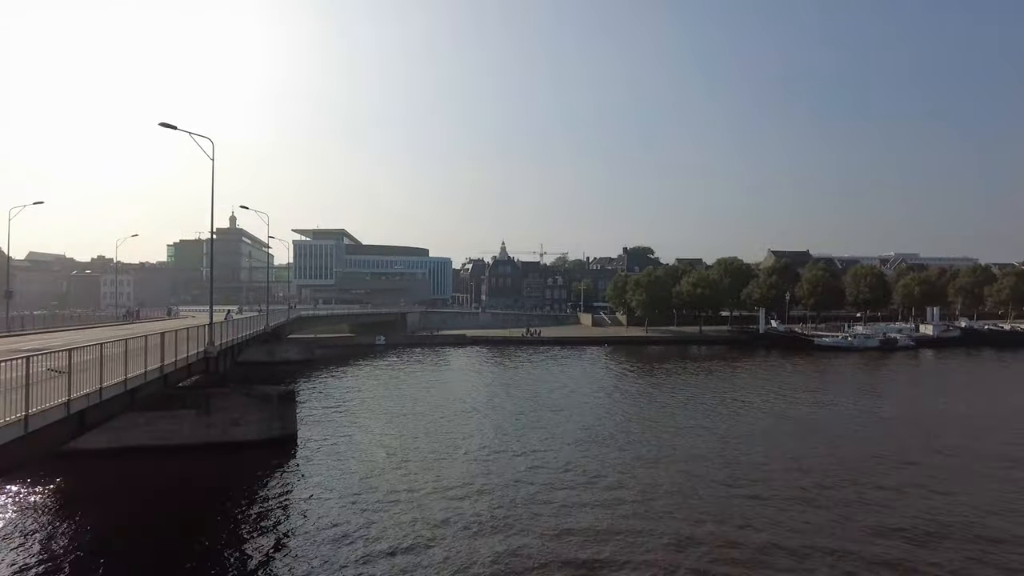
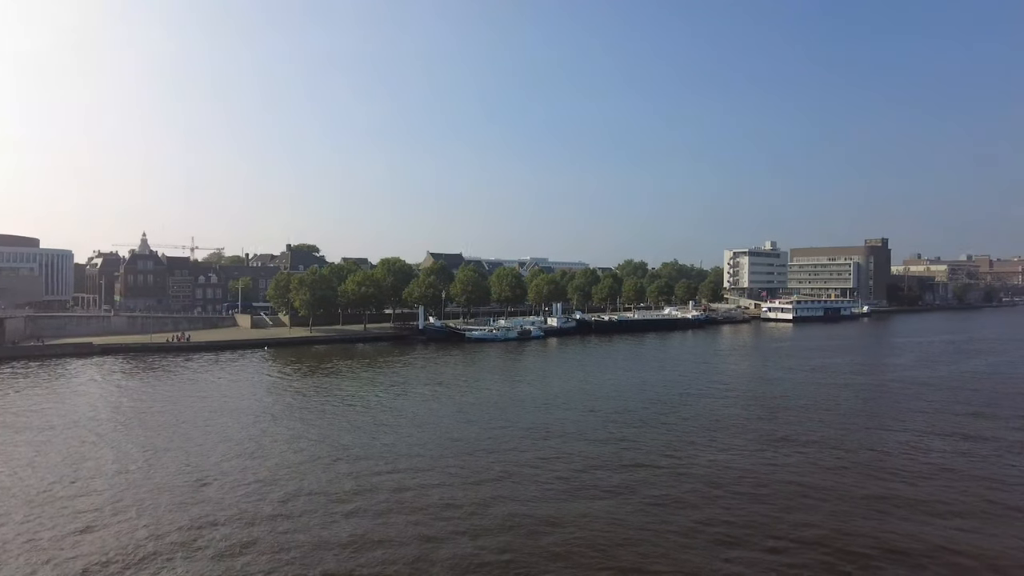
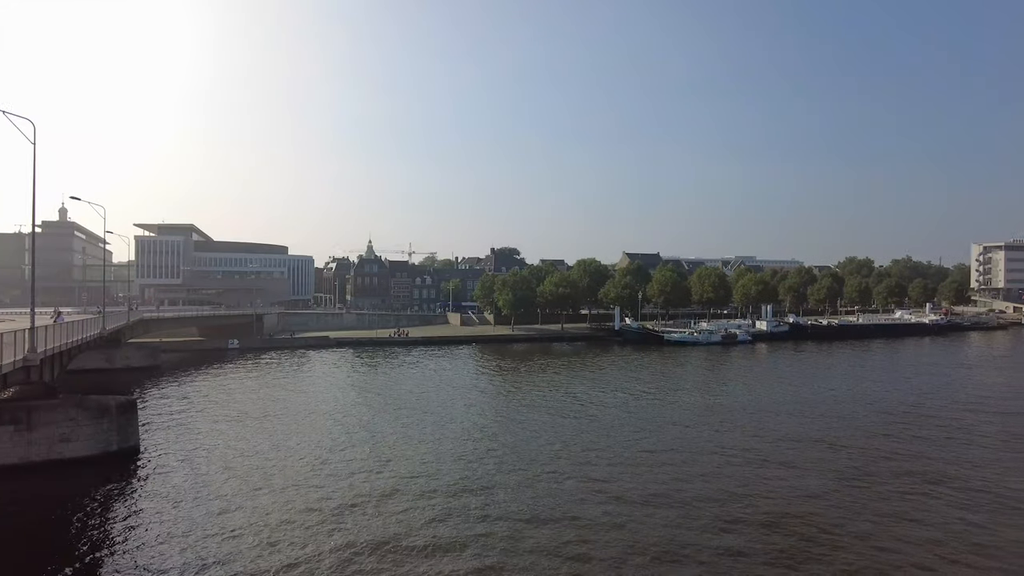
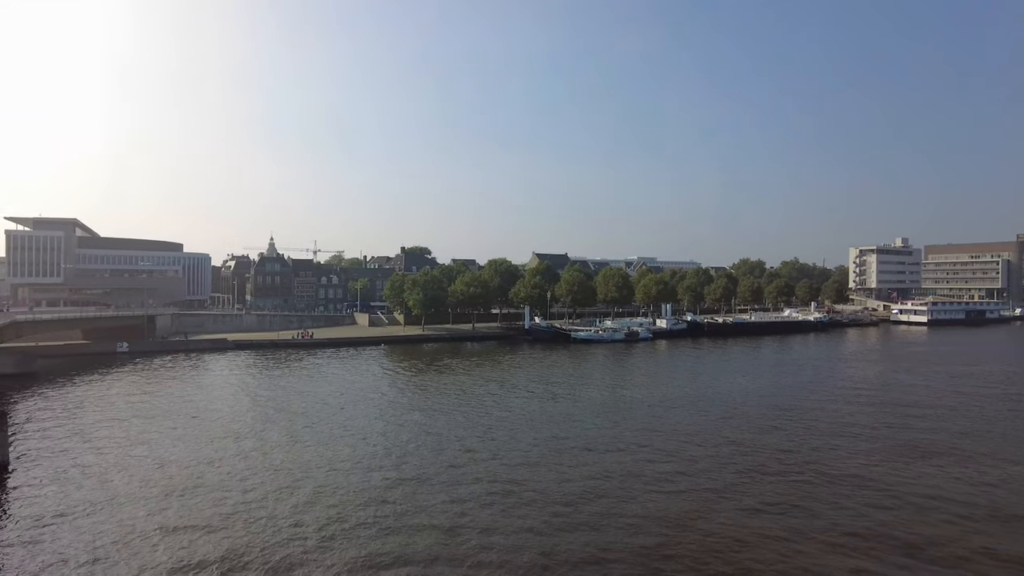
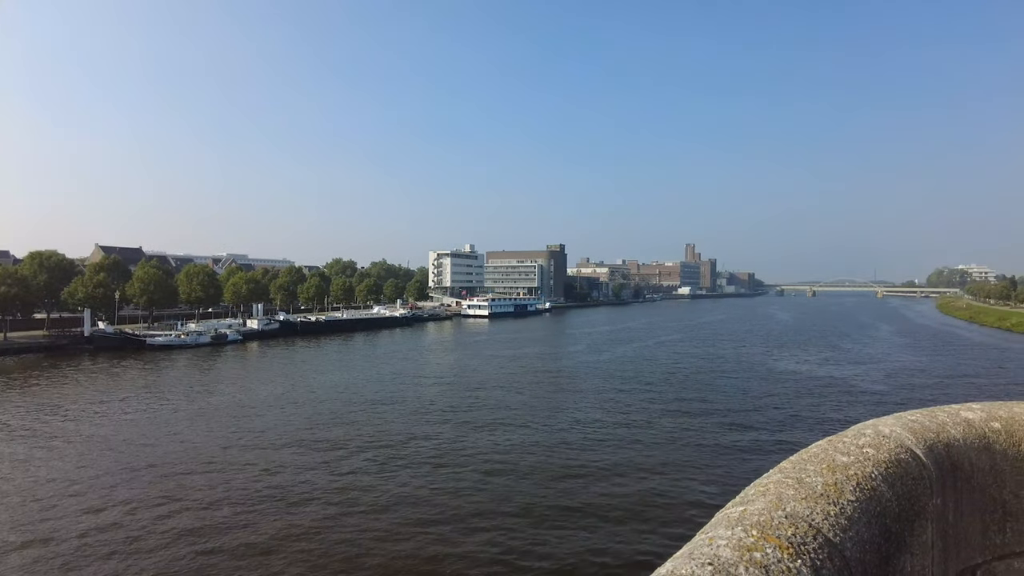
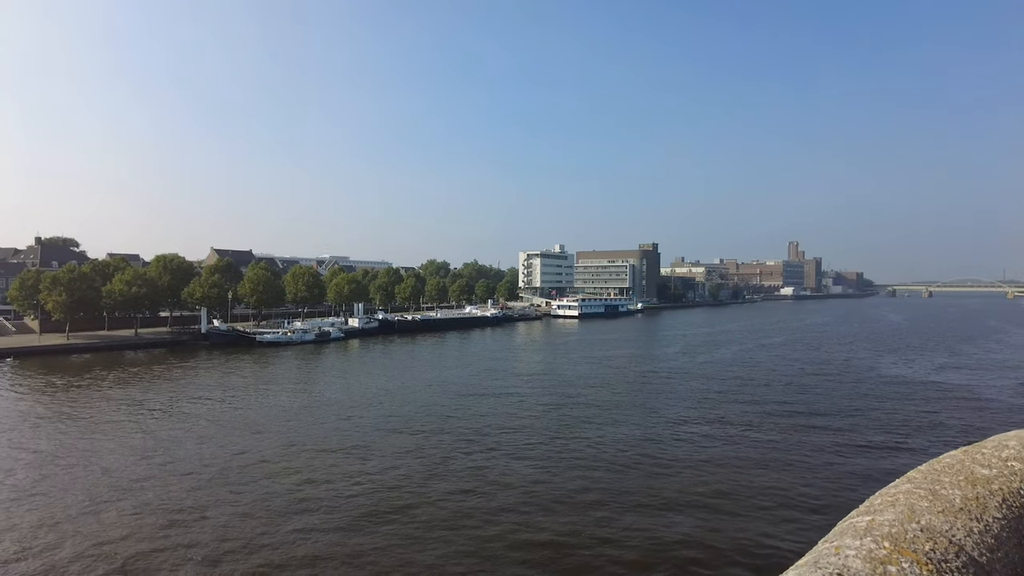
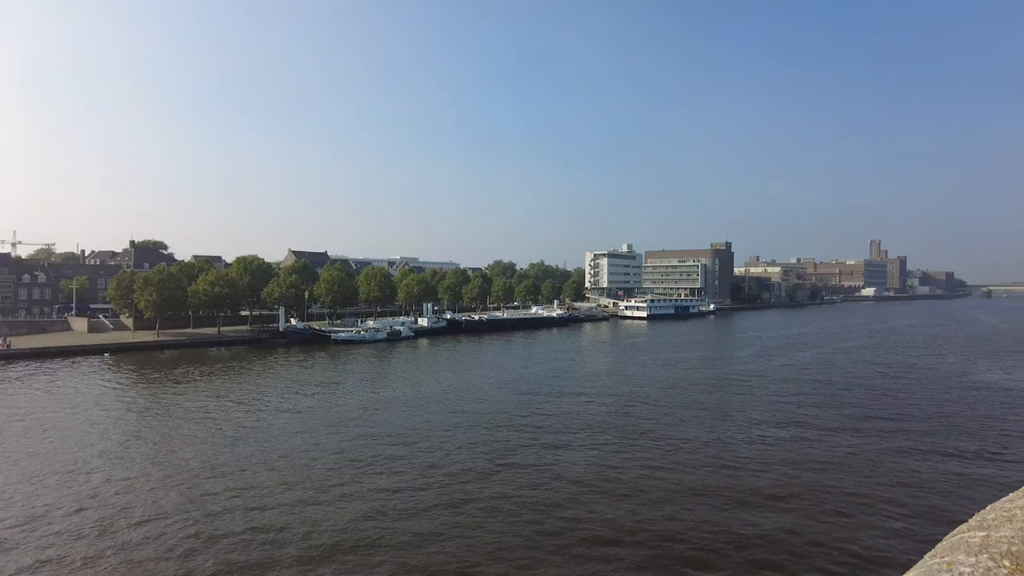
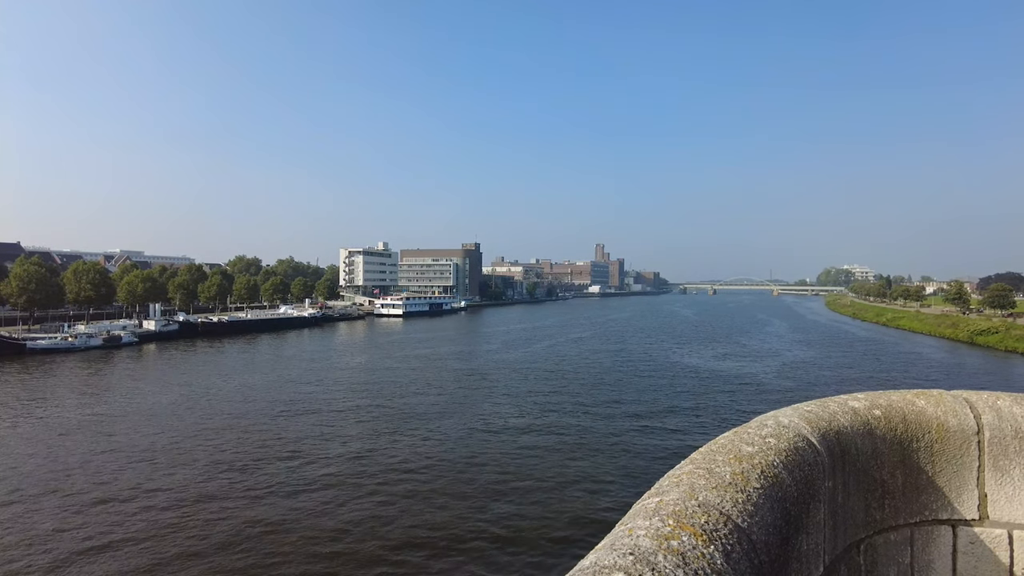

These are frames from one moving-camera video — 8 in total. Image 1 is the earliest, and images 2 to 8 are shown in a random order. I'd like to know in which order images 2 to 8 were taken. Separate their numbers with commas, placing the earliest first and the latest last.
3, 4, 2, 7, 6, 5, 8
